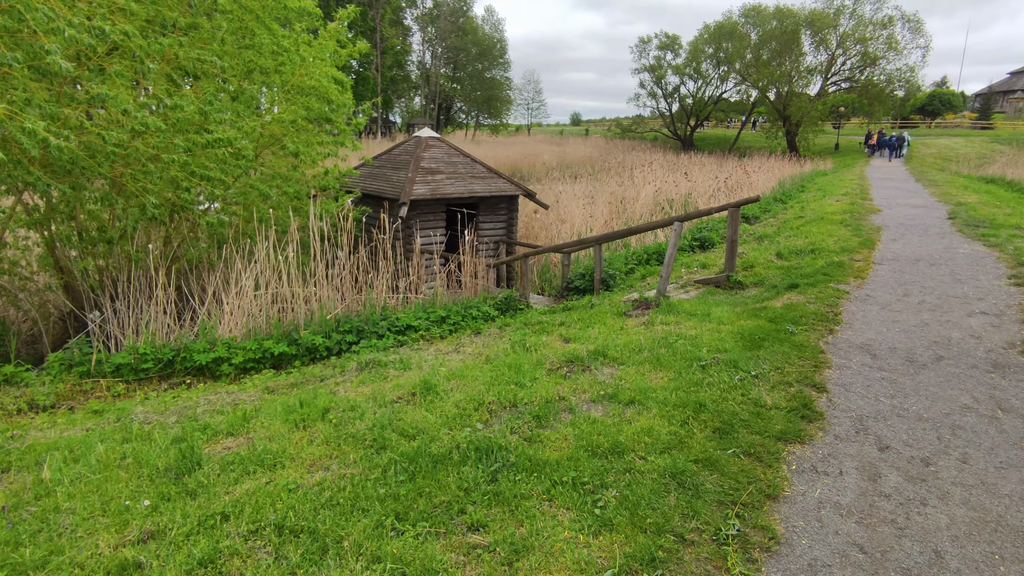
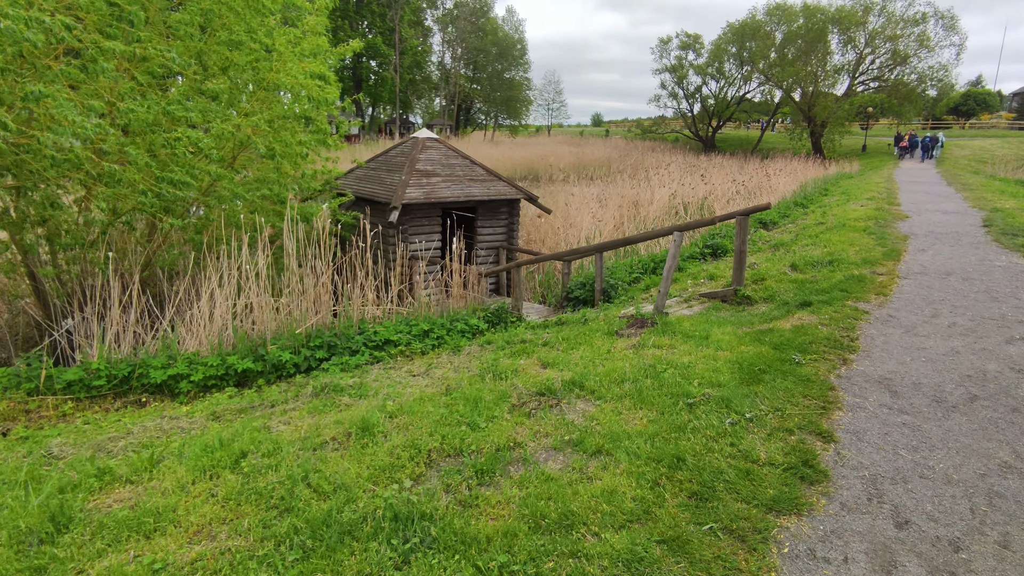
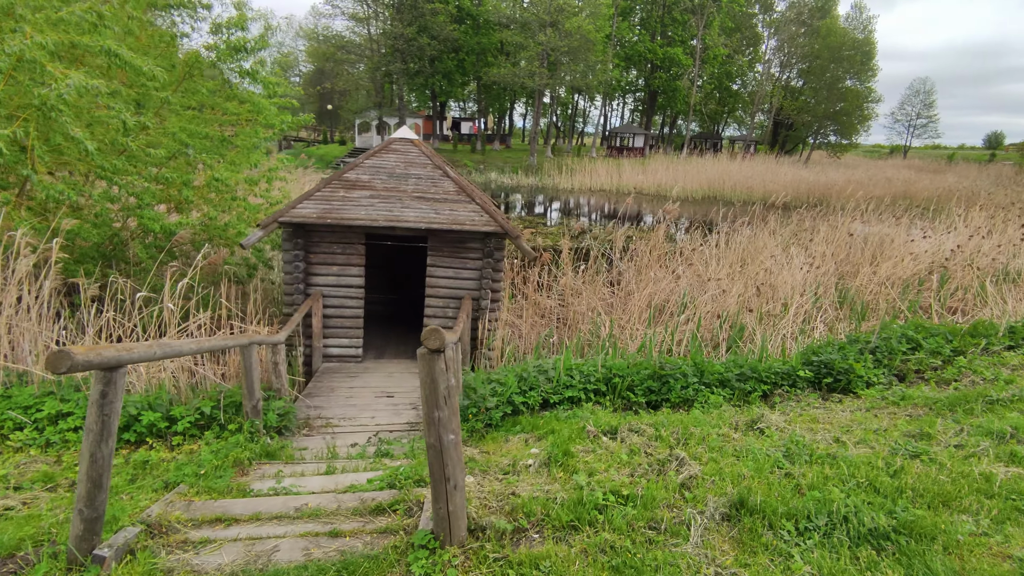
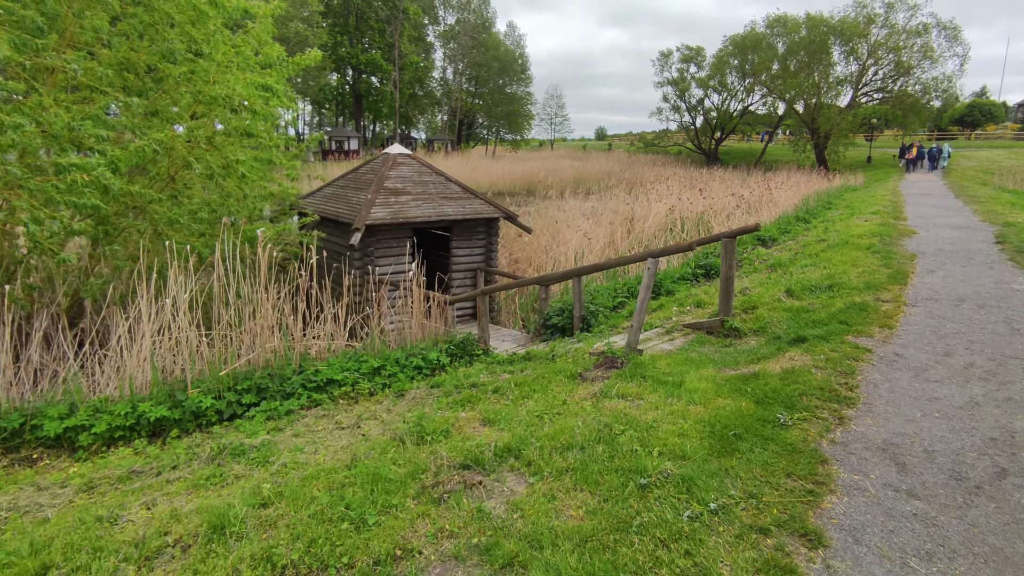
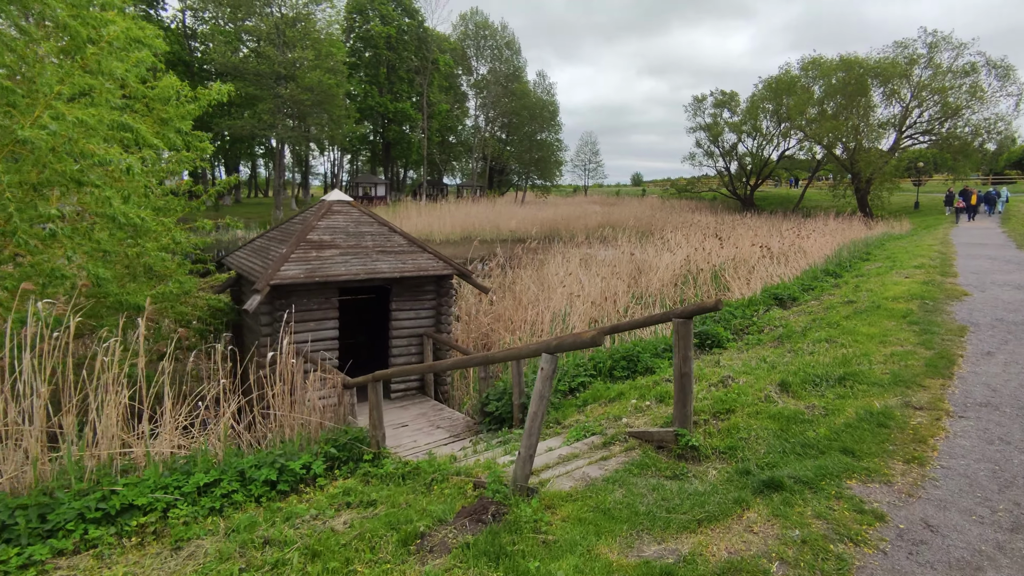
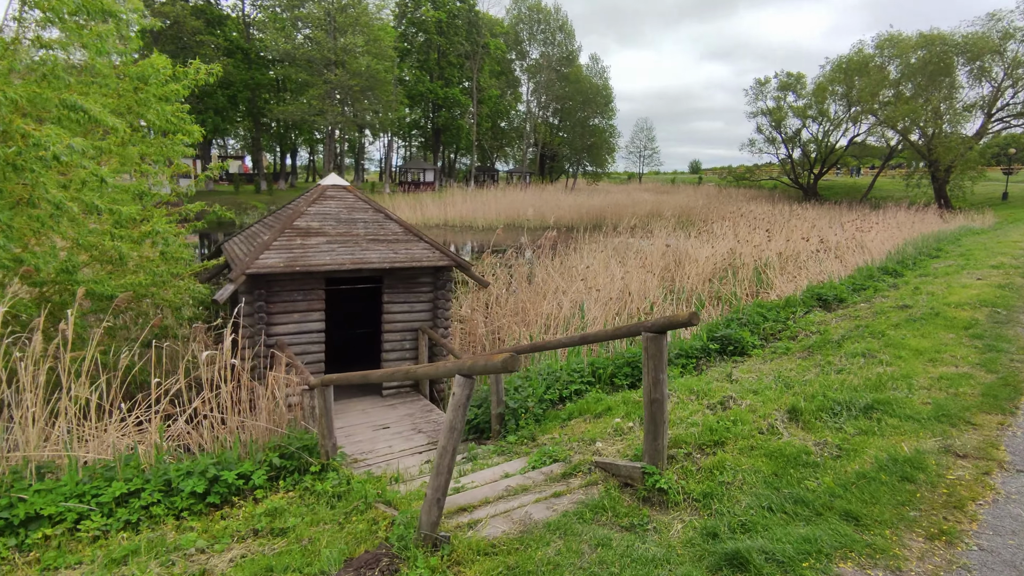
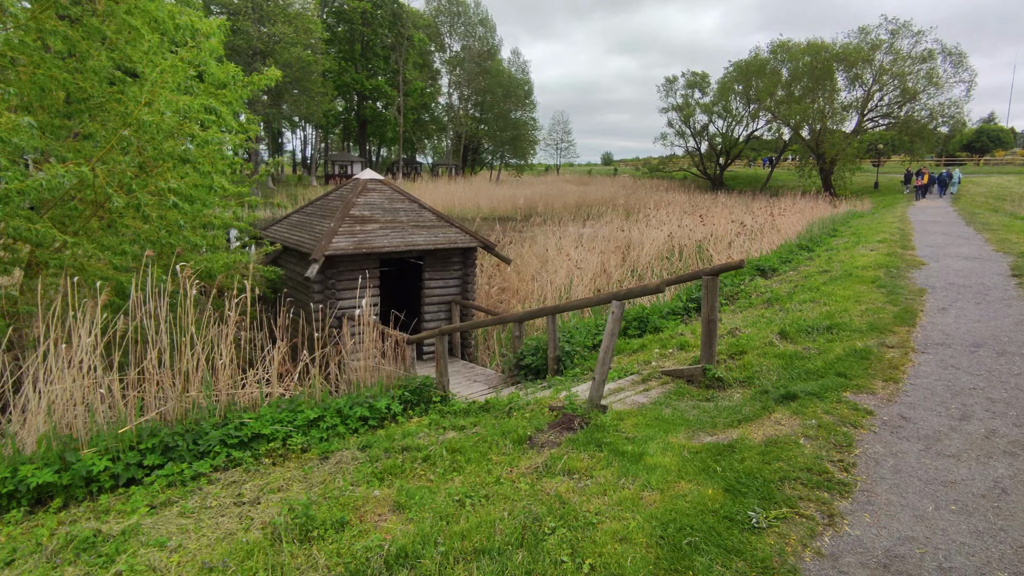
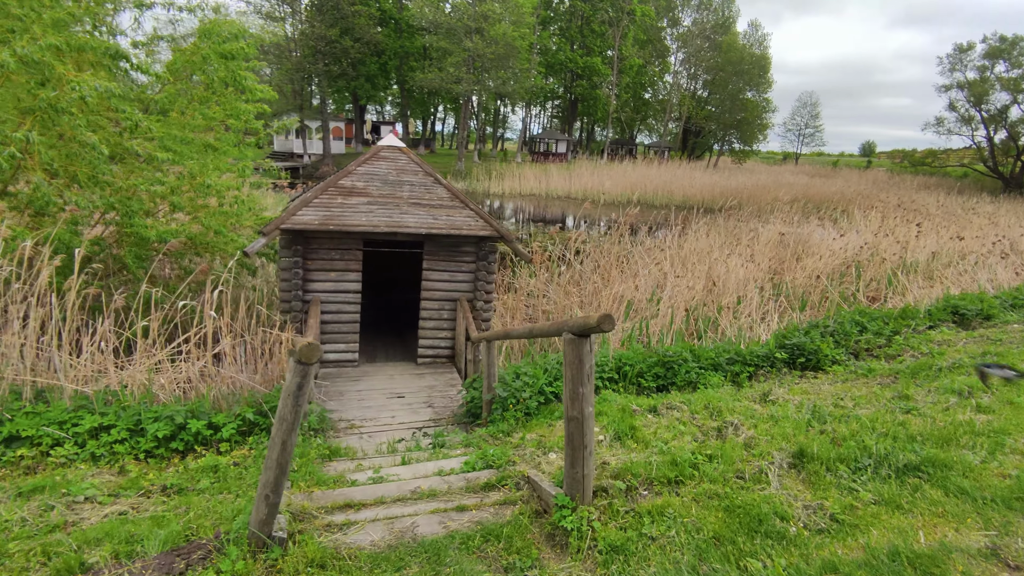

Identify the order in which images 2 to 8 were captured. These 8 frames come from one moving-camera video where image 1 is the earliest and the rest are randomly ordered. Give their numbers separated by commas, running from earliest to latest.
2, 4, 7, 5, 6, 8, 3
